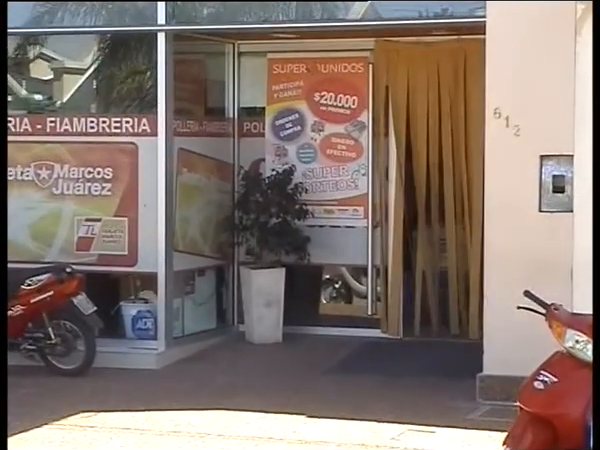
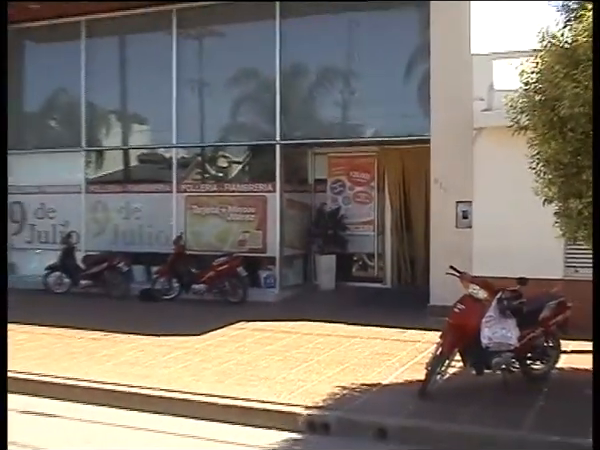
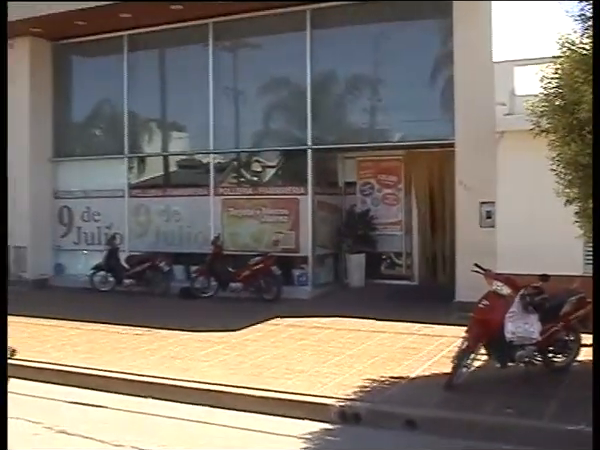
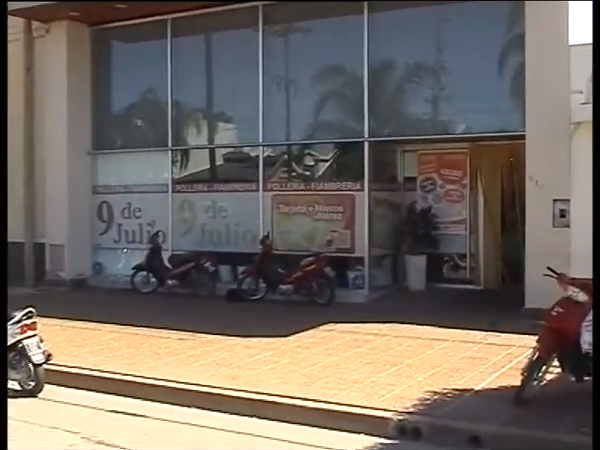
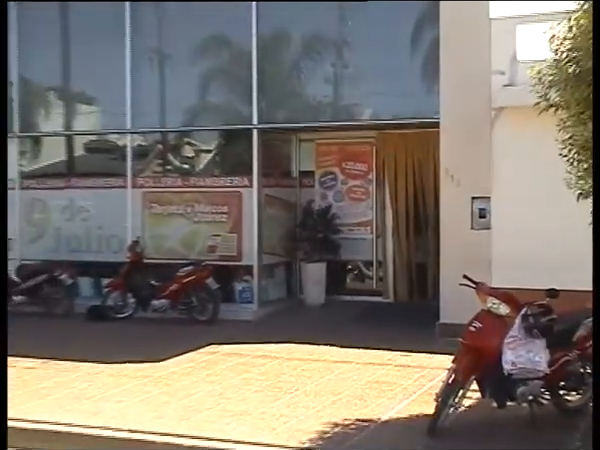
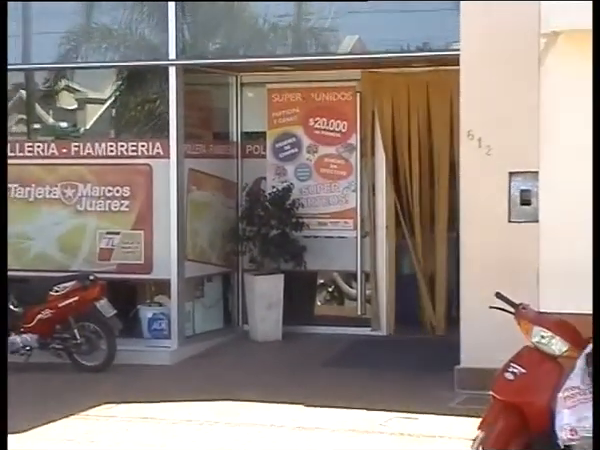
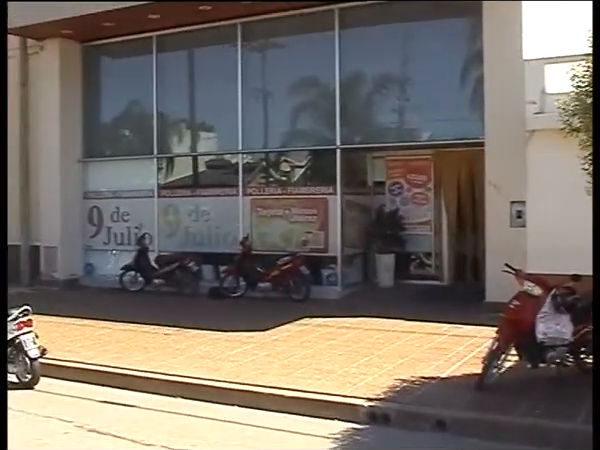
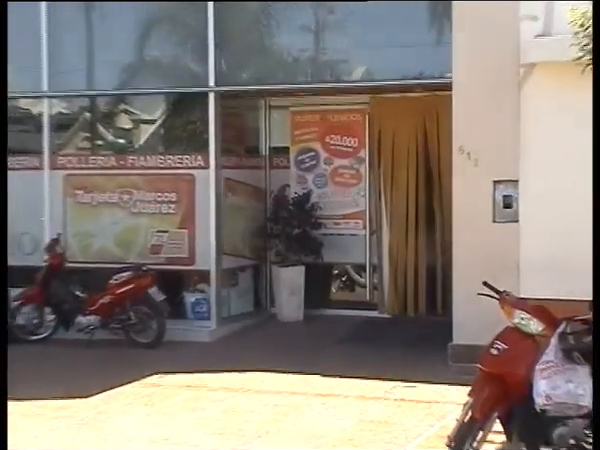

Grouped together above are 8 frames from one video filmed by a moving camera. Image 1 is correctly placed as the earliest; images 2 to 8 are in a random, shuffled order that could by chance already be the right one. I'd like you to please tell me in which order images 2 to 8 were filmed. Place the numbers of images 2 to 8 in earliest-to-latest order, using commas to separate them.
6, 8, 5, 2, 3, 7, 4
